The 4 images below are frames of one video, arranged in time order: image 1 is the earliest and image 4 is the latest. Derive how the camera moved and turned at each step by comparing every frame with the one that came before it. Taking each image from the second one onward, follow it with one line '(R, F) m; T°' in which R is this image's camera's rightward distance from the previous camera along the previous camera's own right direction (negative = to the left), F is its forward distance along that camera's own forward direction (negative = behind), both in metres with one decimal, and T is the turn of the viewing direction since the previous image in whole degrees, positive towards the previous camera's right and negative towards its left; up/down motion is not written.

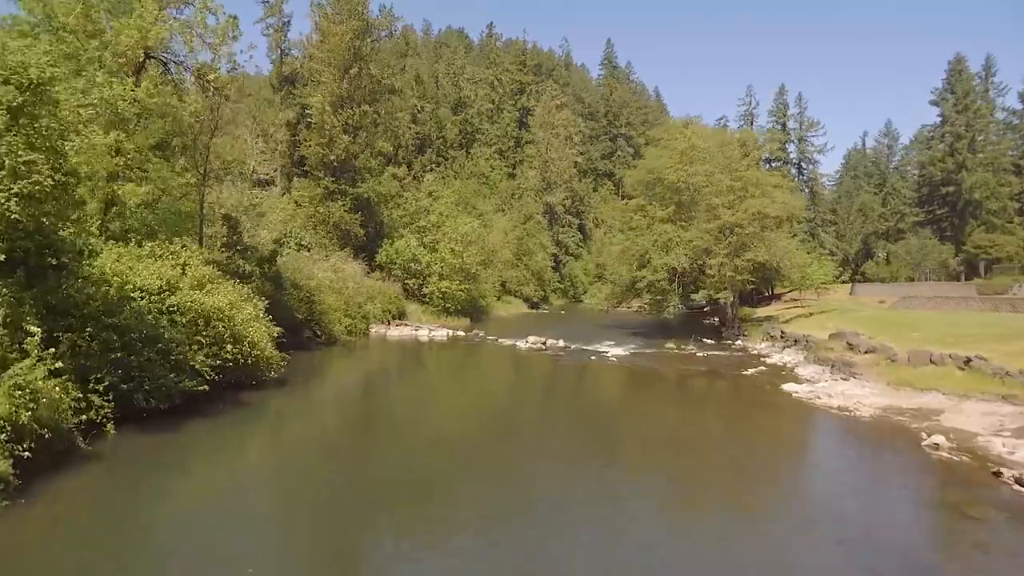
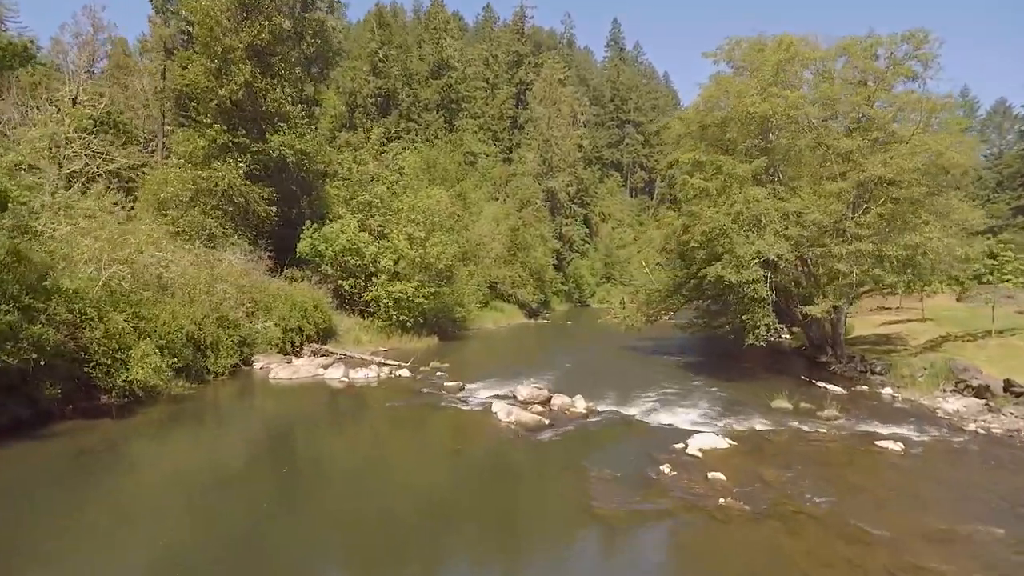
(+0.7, +17.9) m; 0°
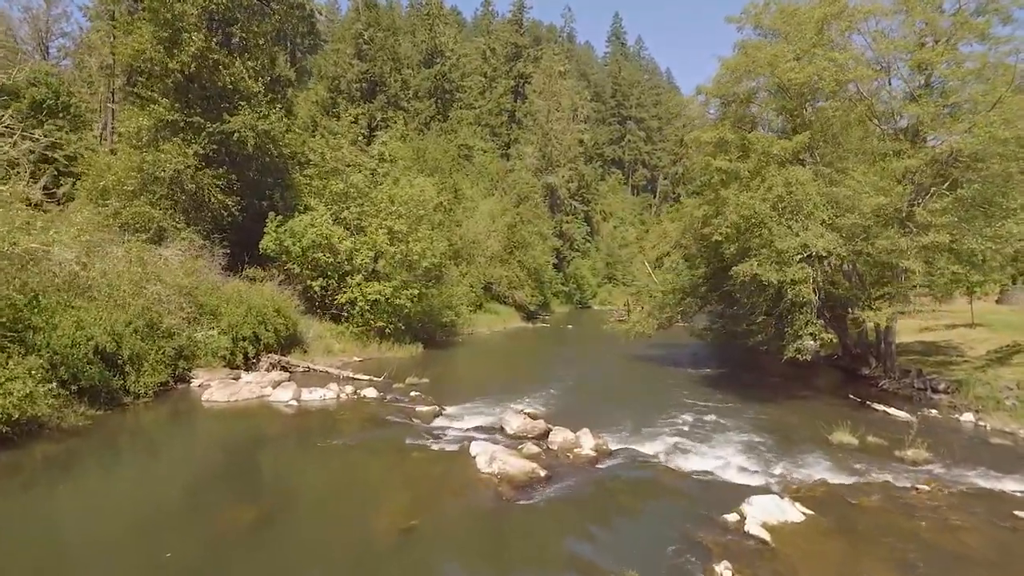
(+0.3, +4.6) m; 0°
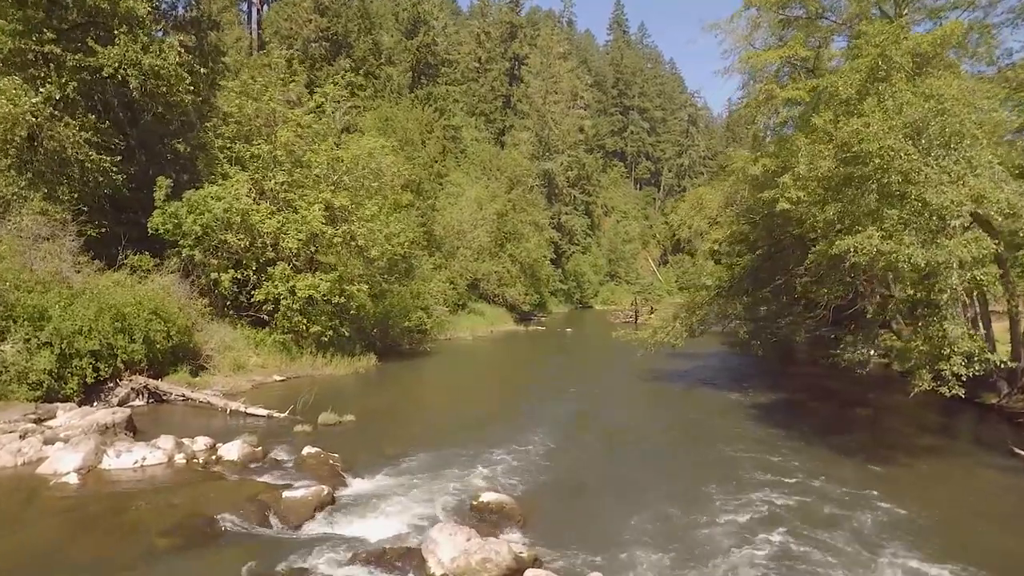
(+0.7, +8.6) m; 0°
